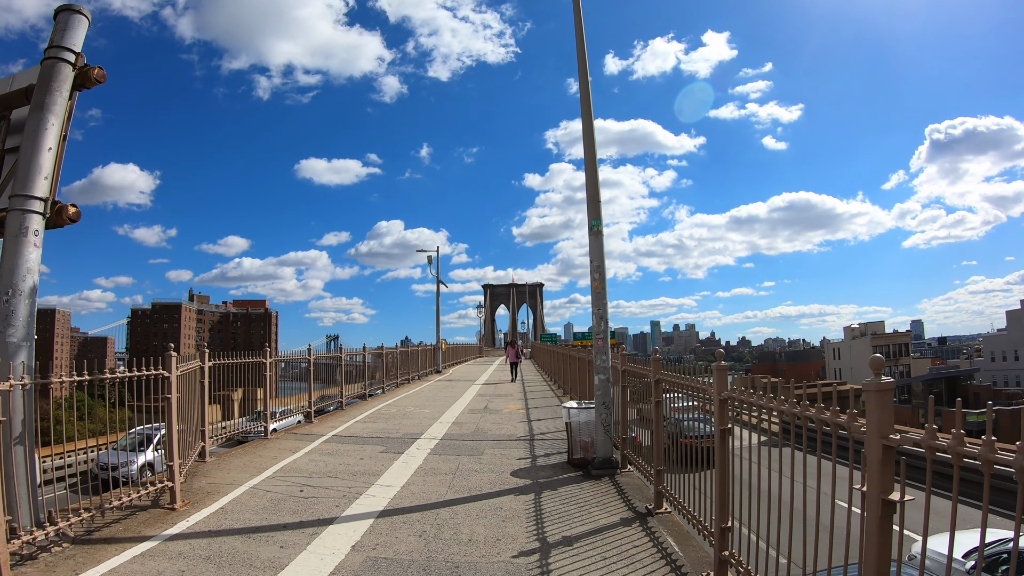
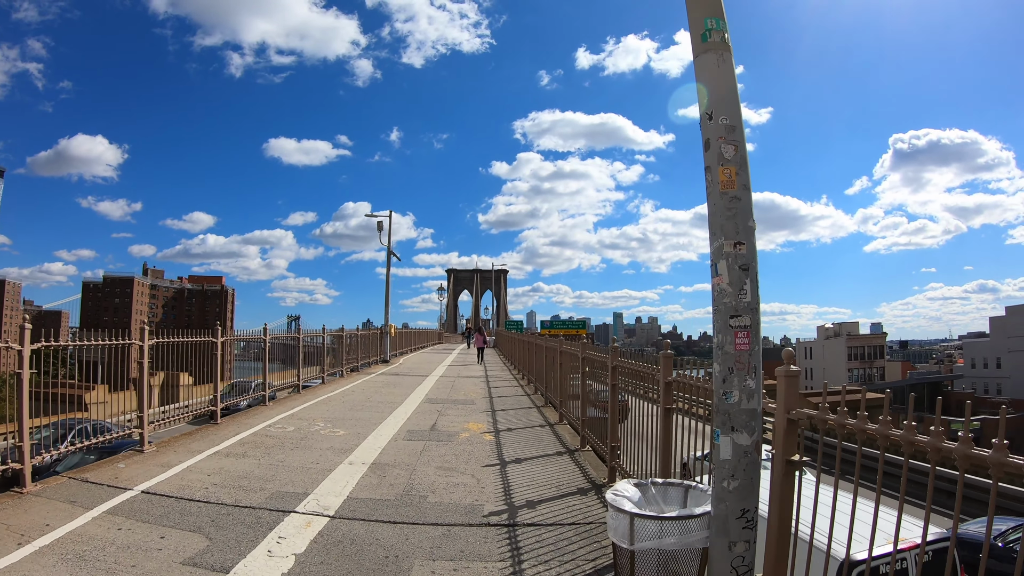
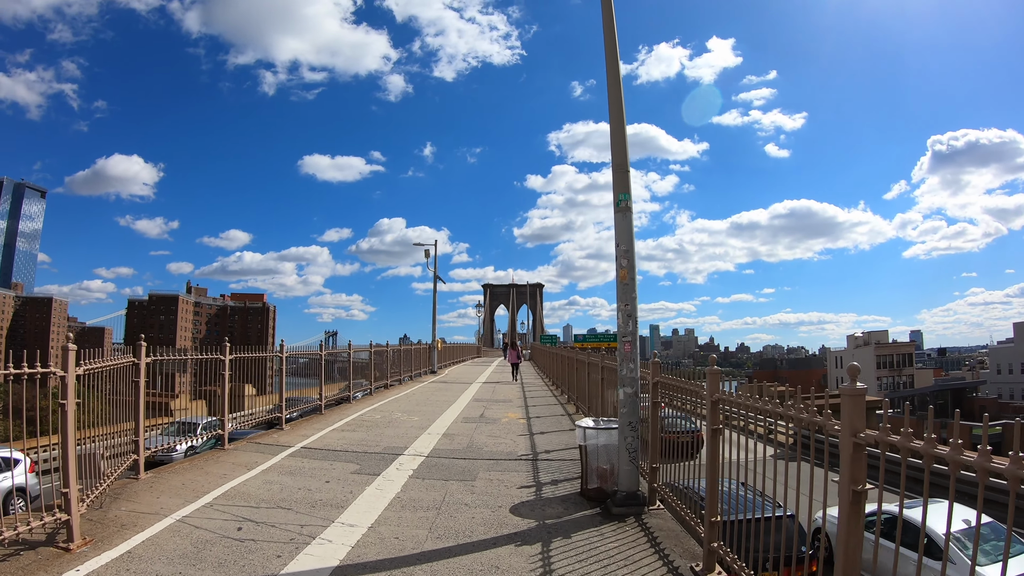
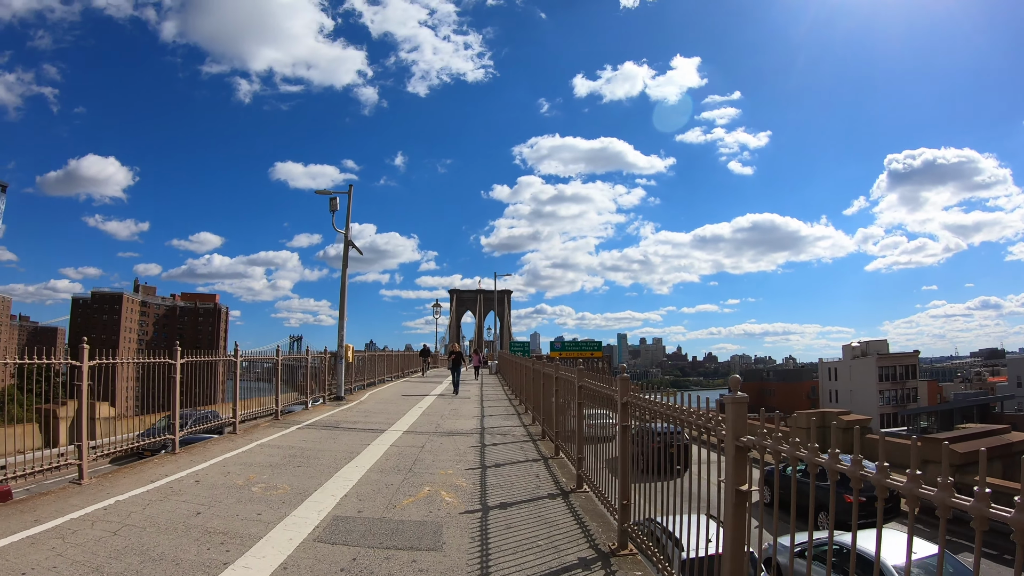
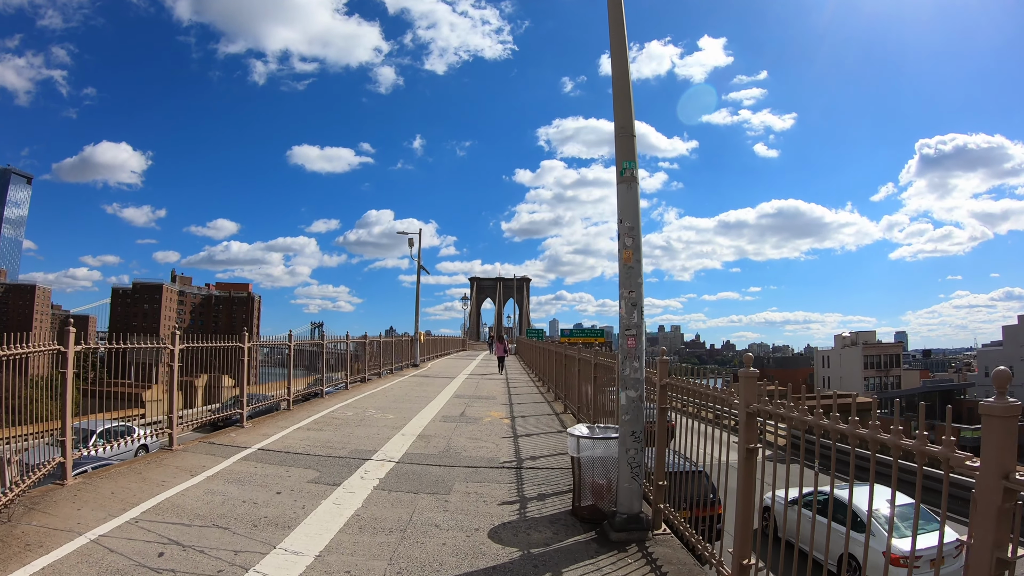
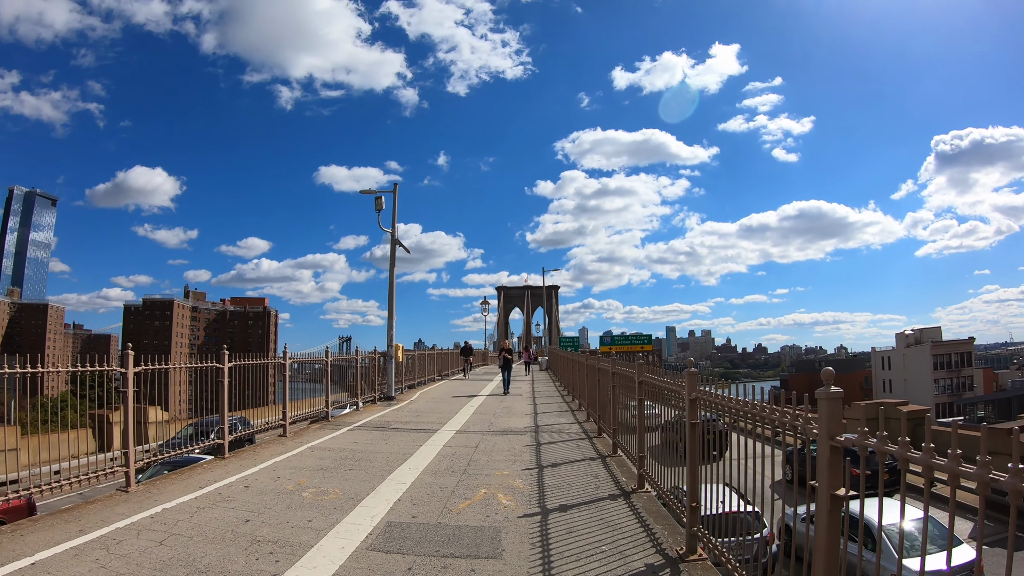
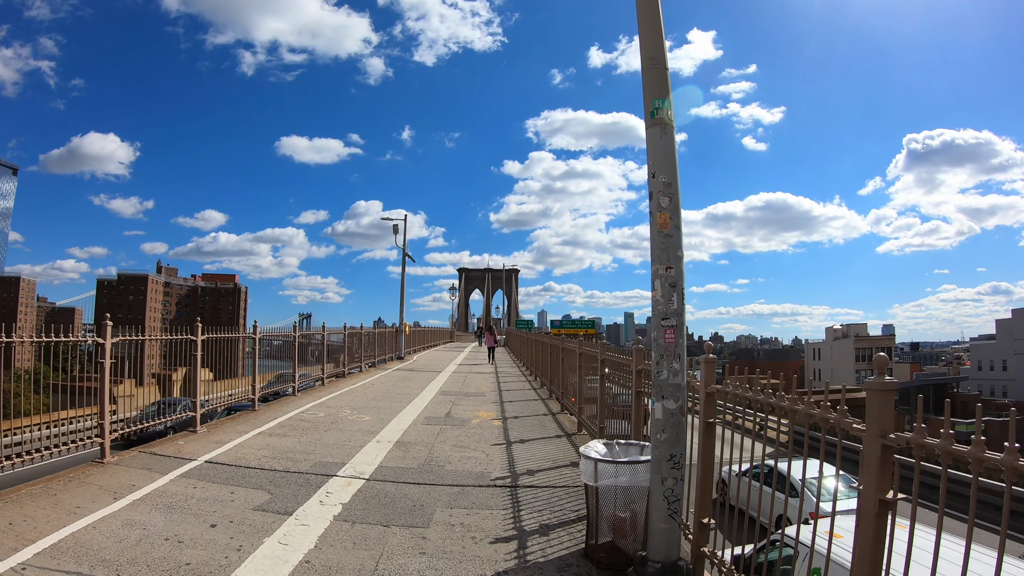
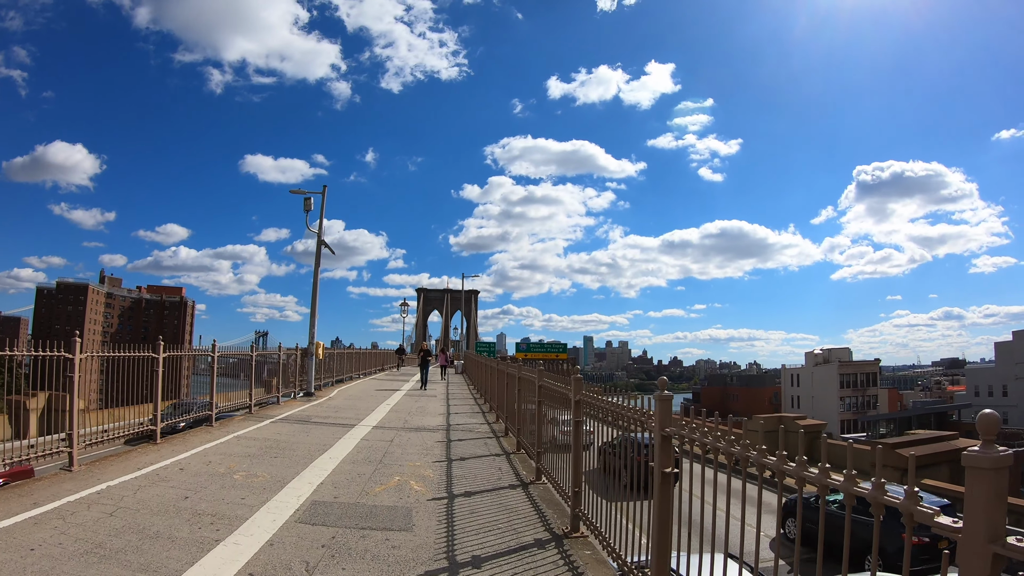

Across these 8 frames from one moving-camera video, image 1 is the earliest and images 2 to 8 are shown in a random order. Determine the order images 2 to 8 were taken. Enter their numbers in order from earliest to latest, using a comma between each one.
3, 5, 7, 2, 8, 4, 6
